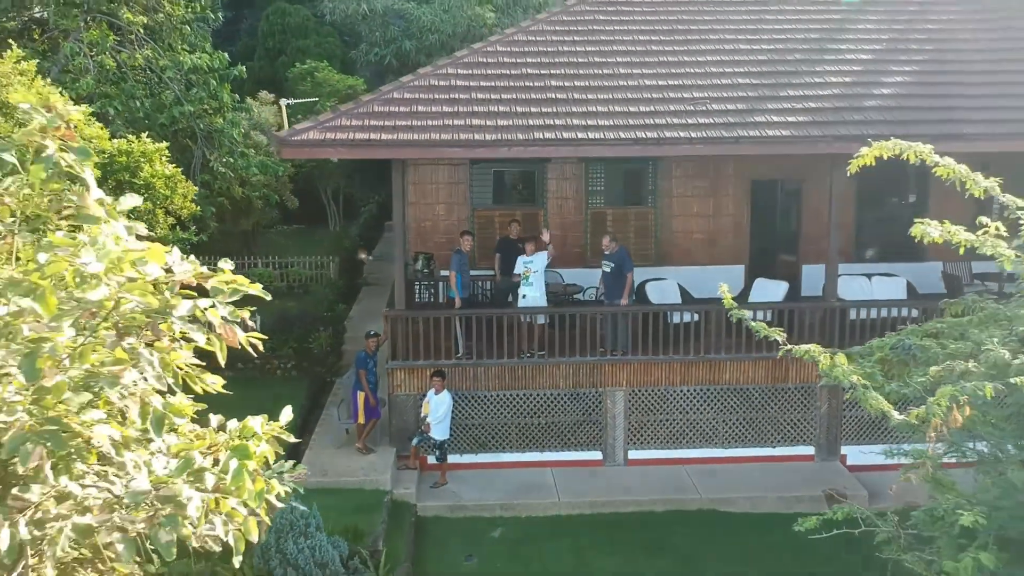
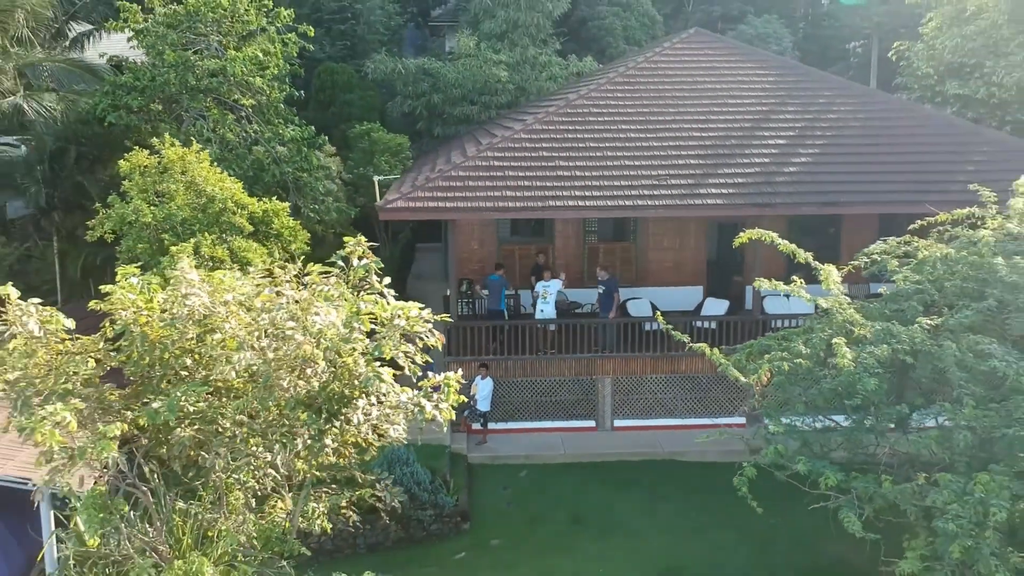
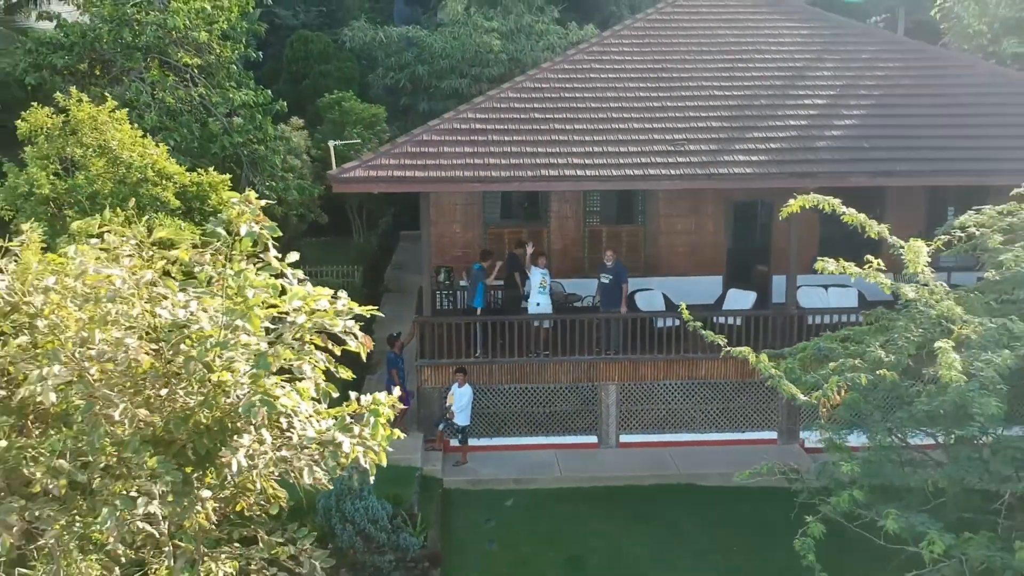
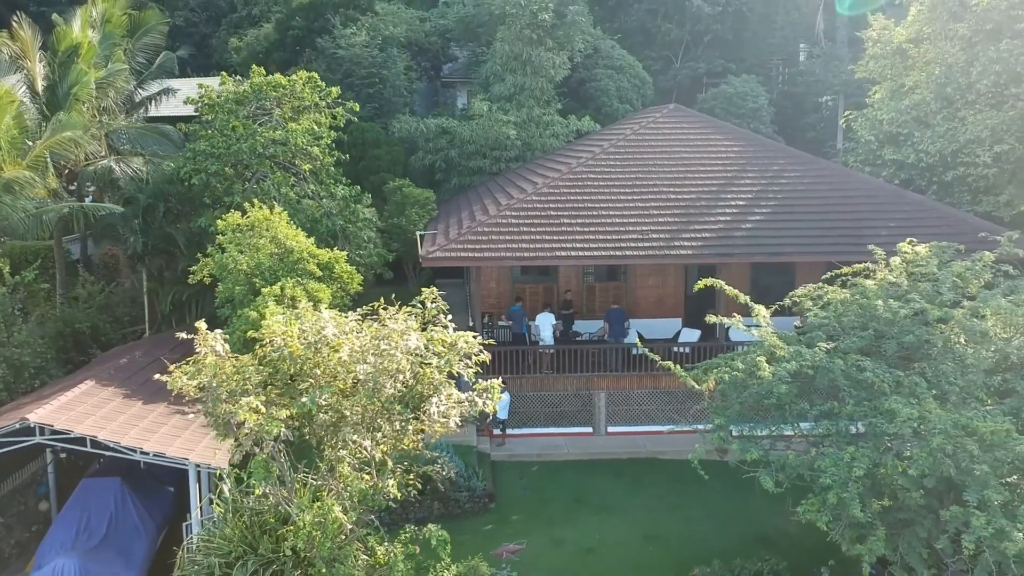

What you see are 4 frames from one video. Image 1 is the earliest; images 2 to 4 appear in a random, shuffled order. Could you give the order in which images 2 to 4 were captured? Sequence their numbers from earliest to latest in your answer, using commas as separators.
3, 2, 4
